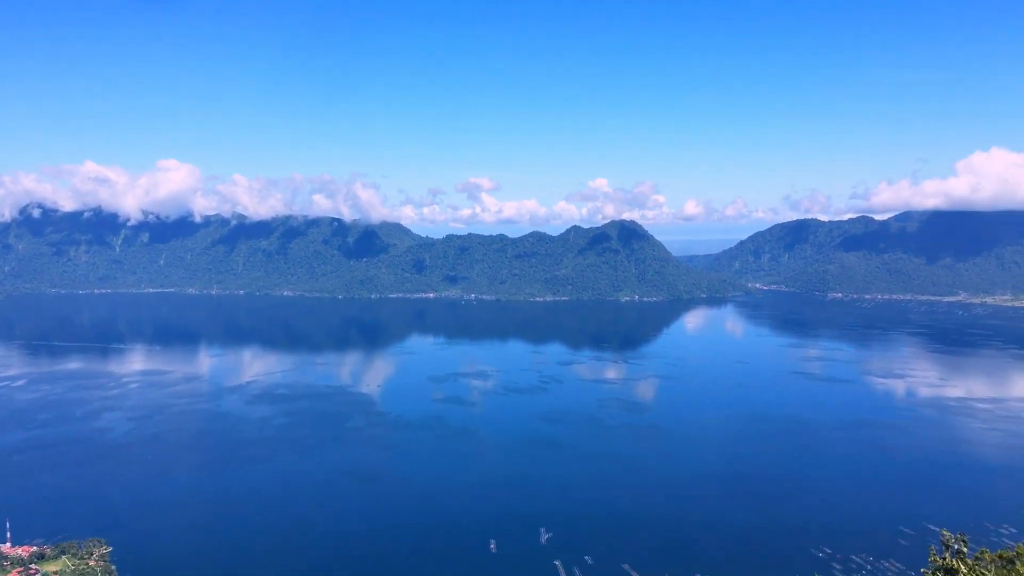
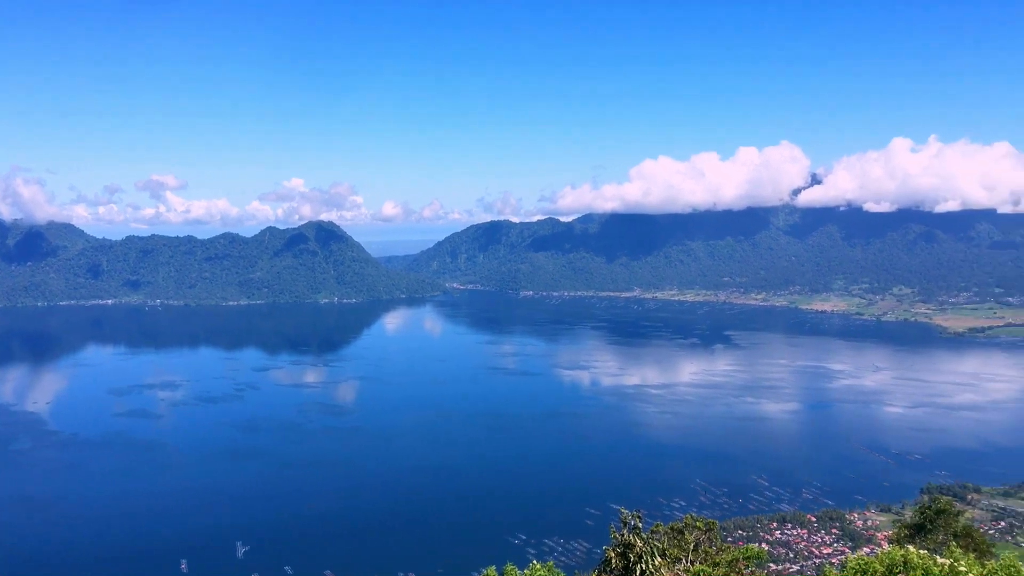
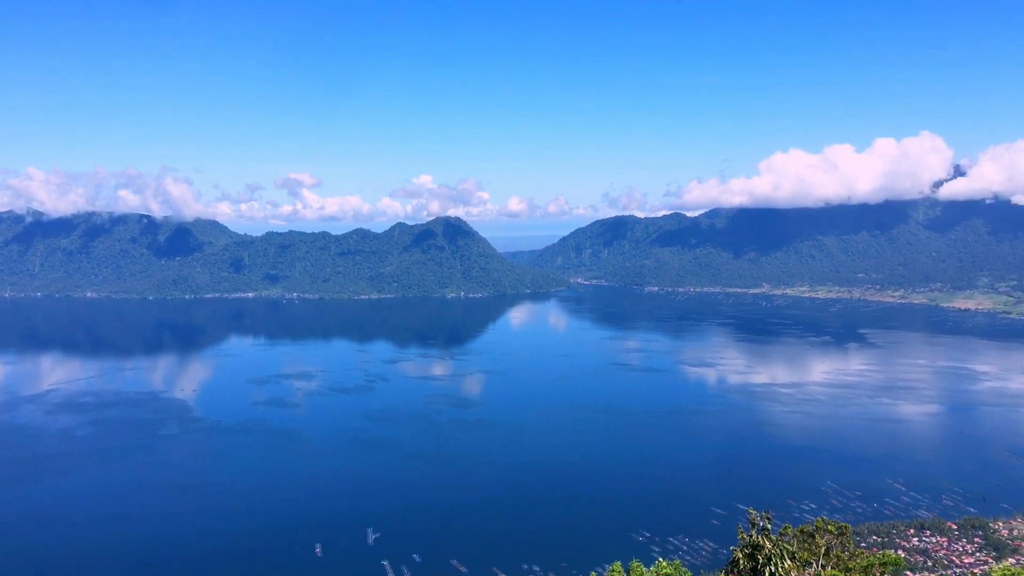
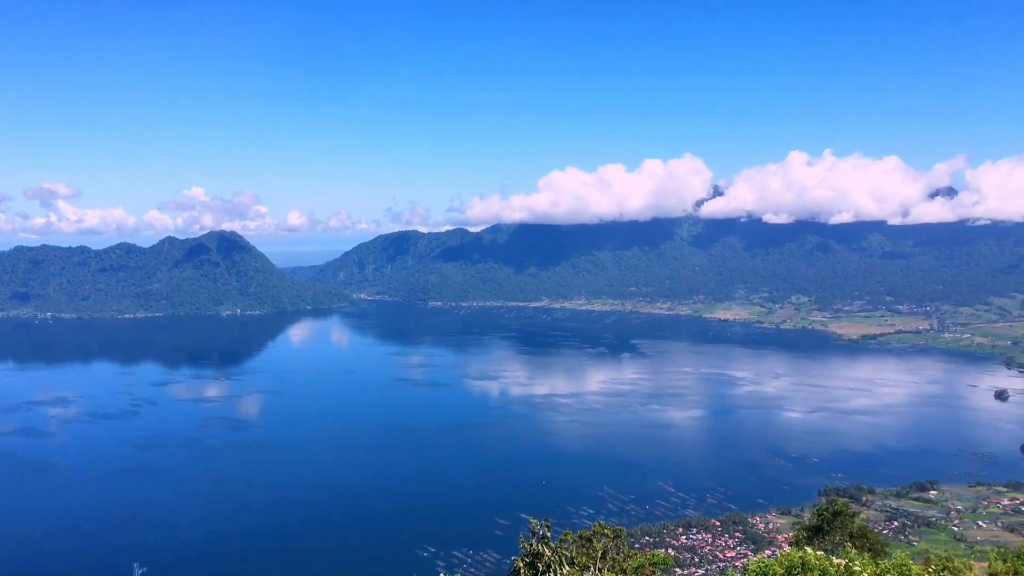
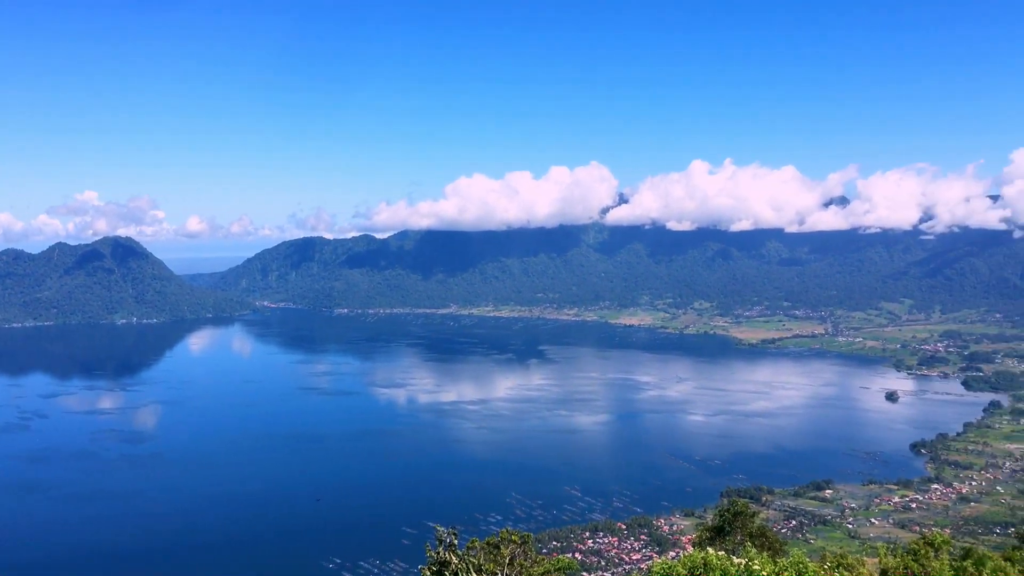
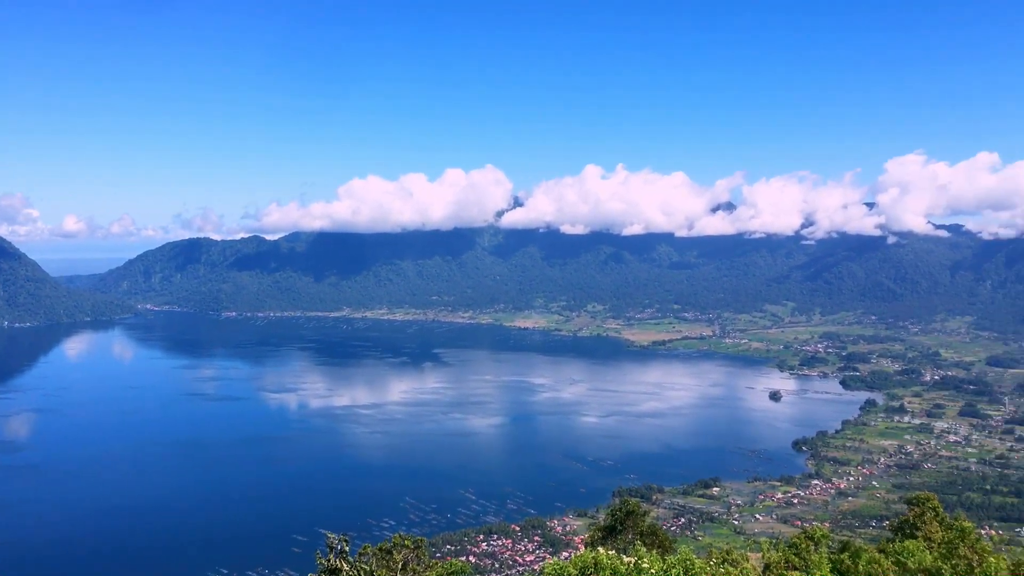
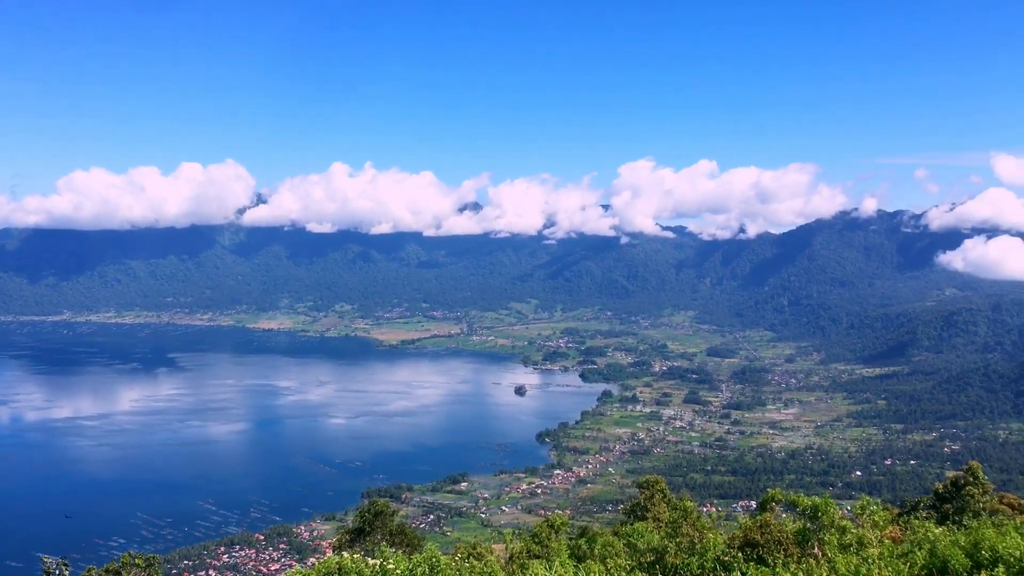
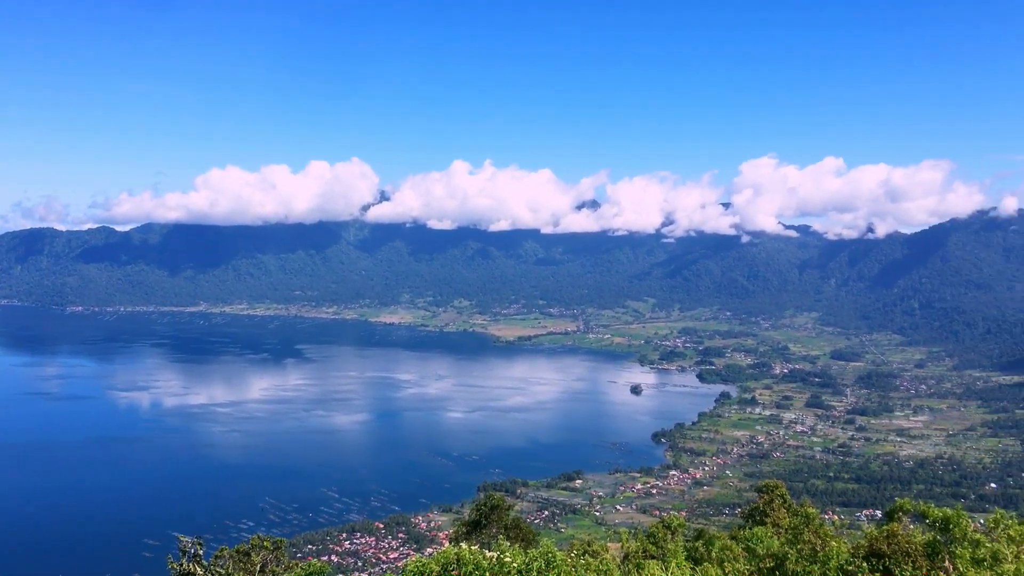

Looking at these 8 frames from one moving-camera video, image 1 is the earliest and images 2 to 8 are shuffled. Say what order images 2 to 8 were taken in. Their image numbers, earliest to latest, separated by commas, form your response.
3, 2, 4, 5, 6, 8, 7
